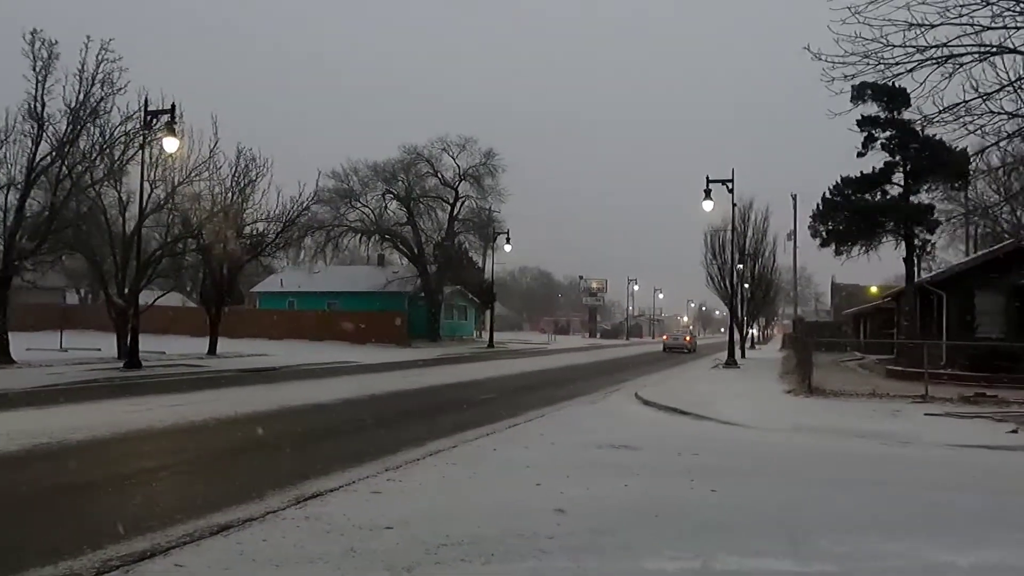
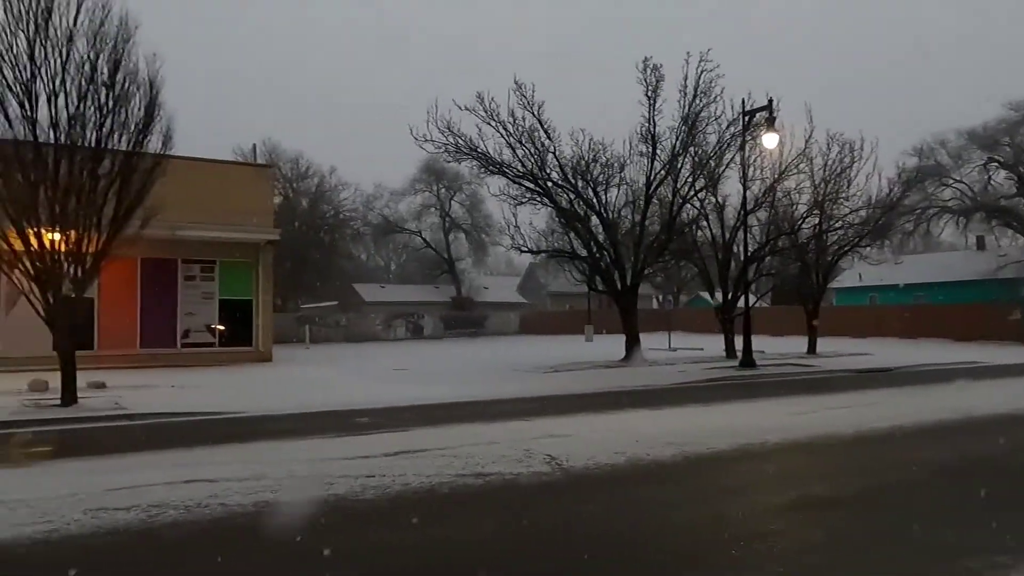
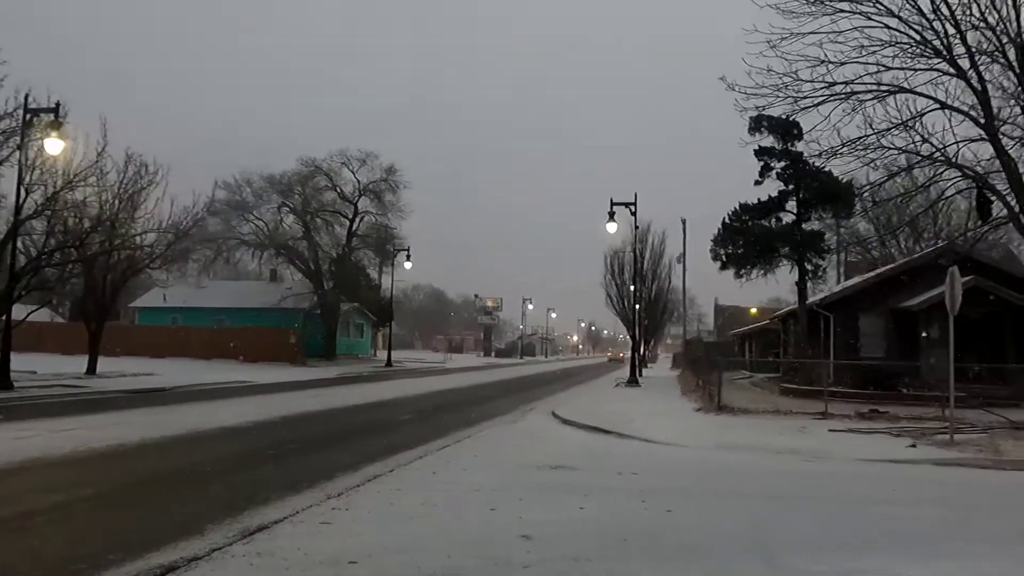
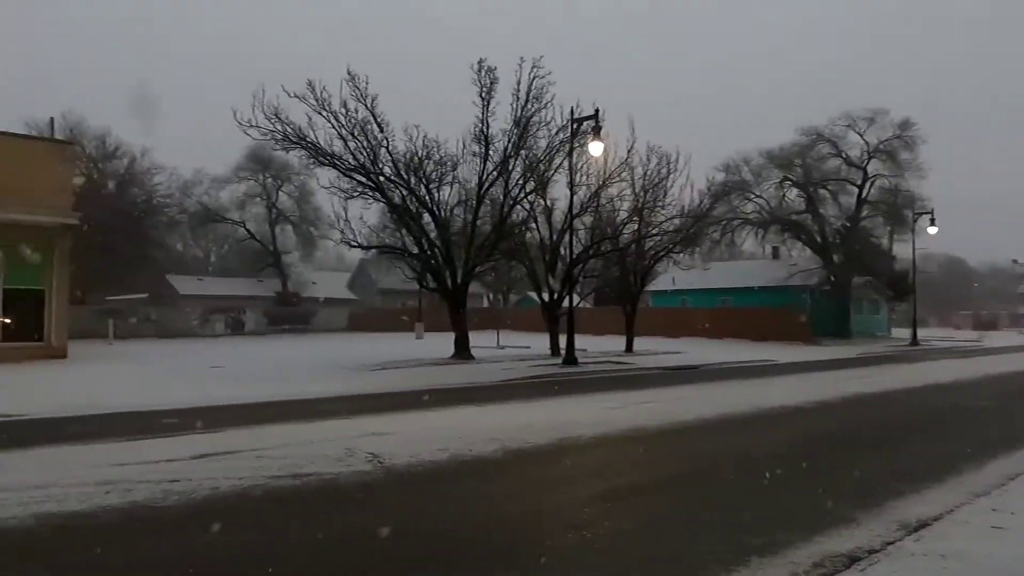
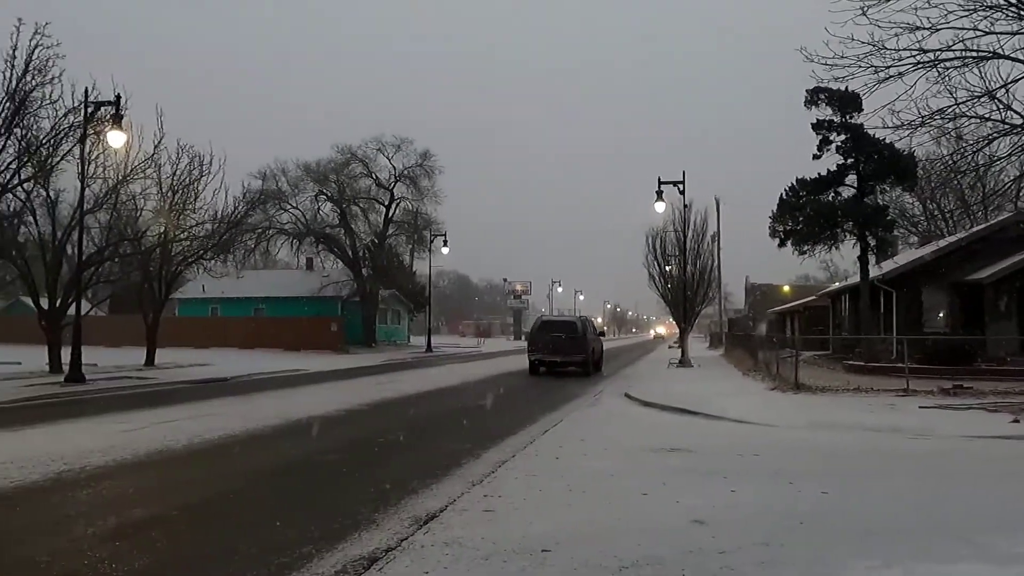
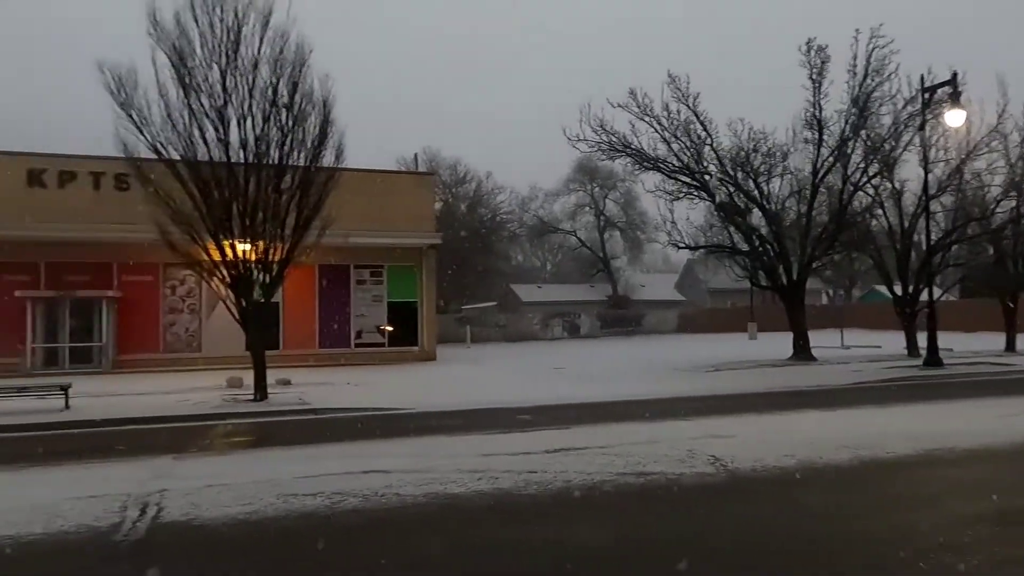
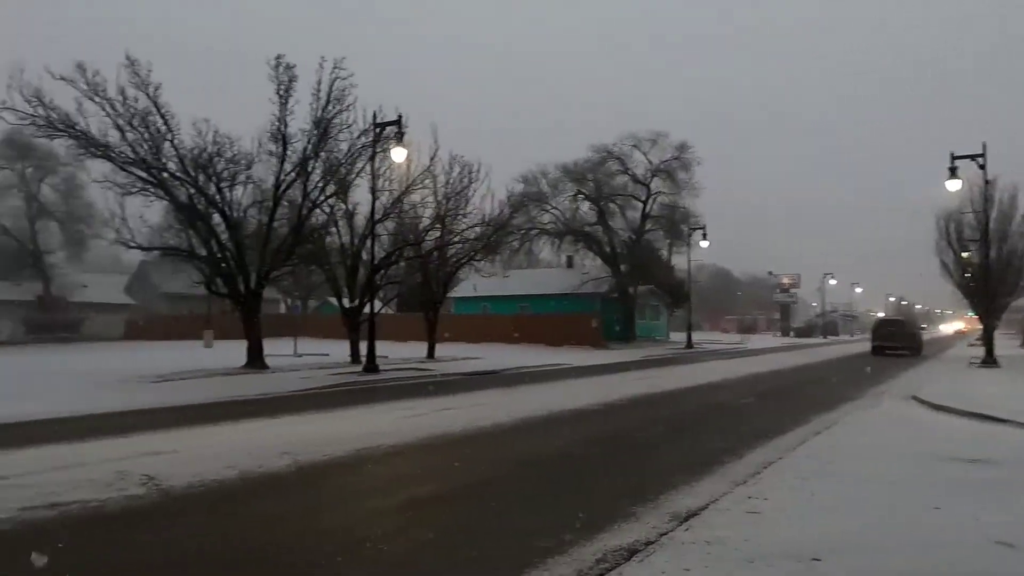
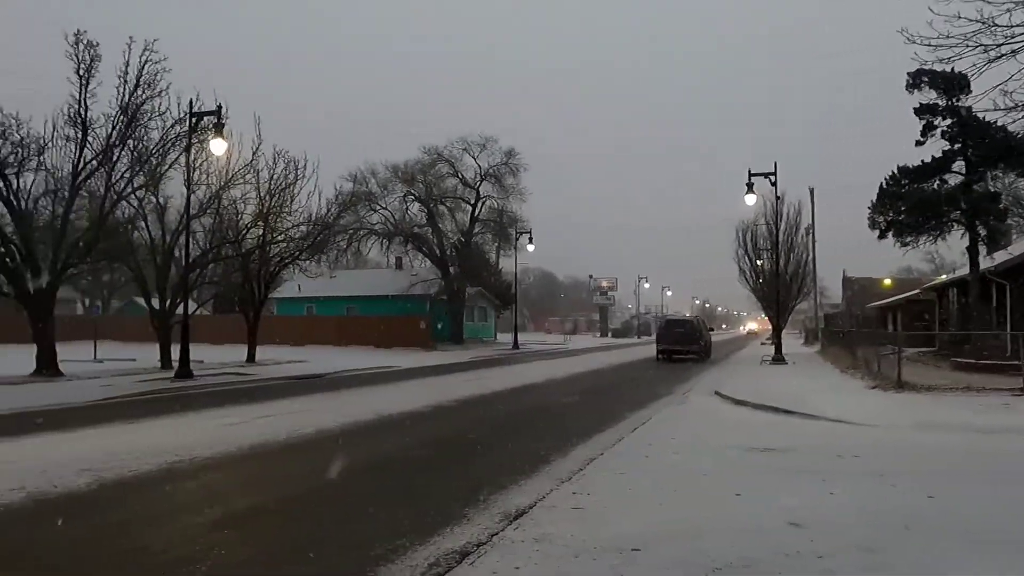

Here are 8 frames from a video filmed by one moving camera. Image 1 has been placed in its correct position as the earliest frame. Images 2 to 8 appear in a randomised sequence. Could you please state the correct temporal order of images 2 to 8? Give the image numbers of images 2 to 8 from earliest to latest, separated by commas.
3, 5, 8, 7, 4, 2, 6
